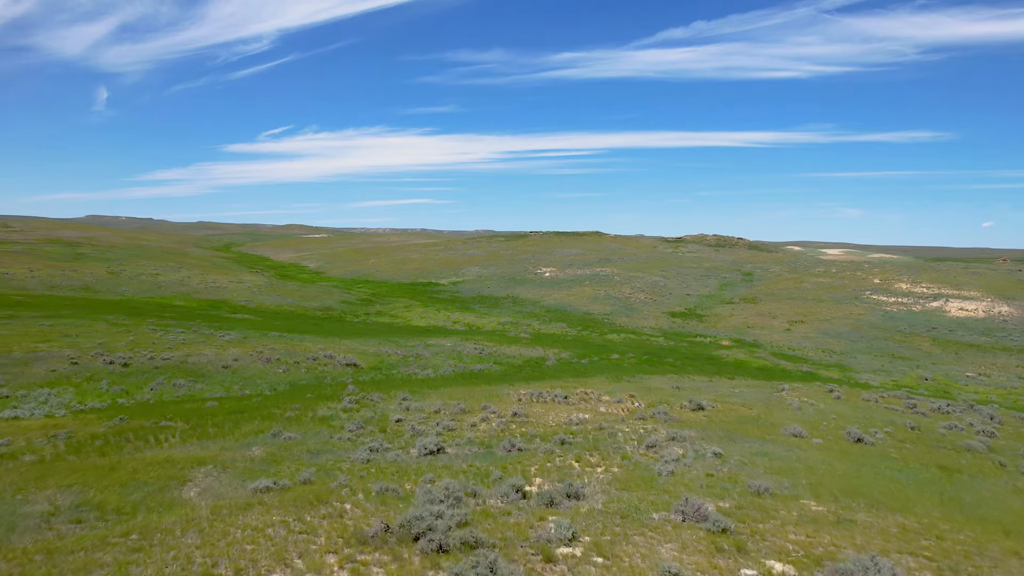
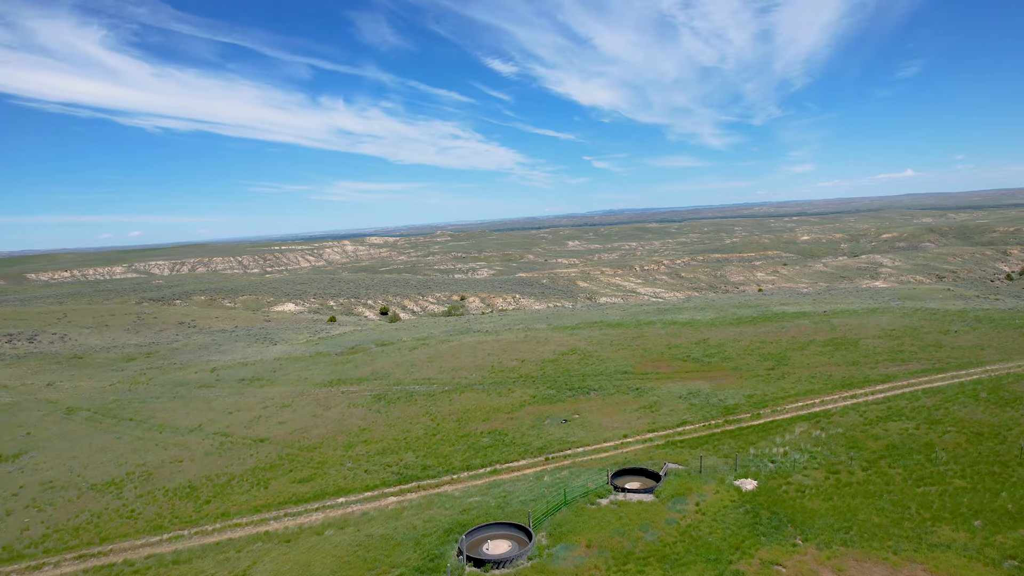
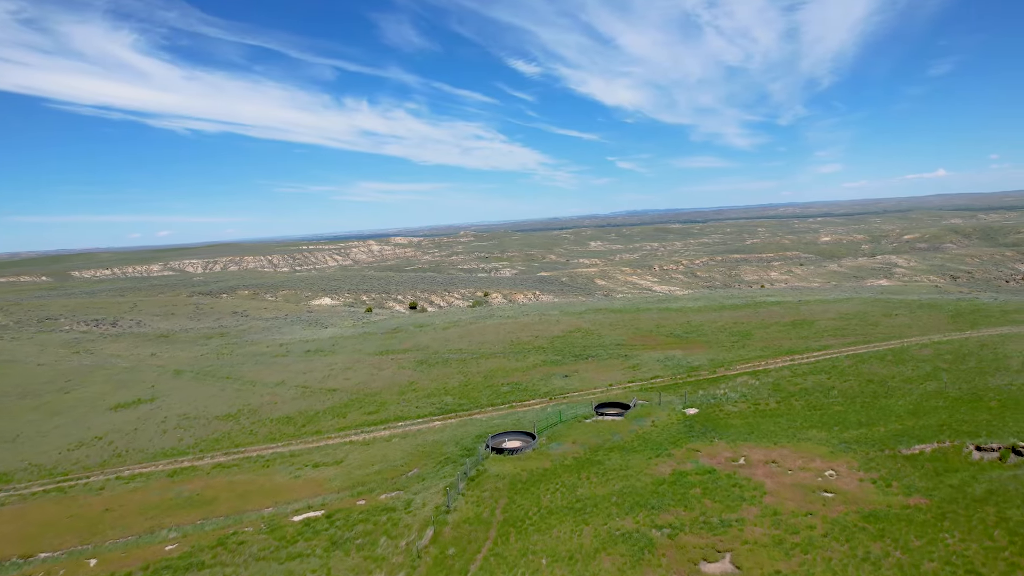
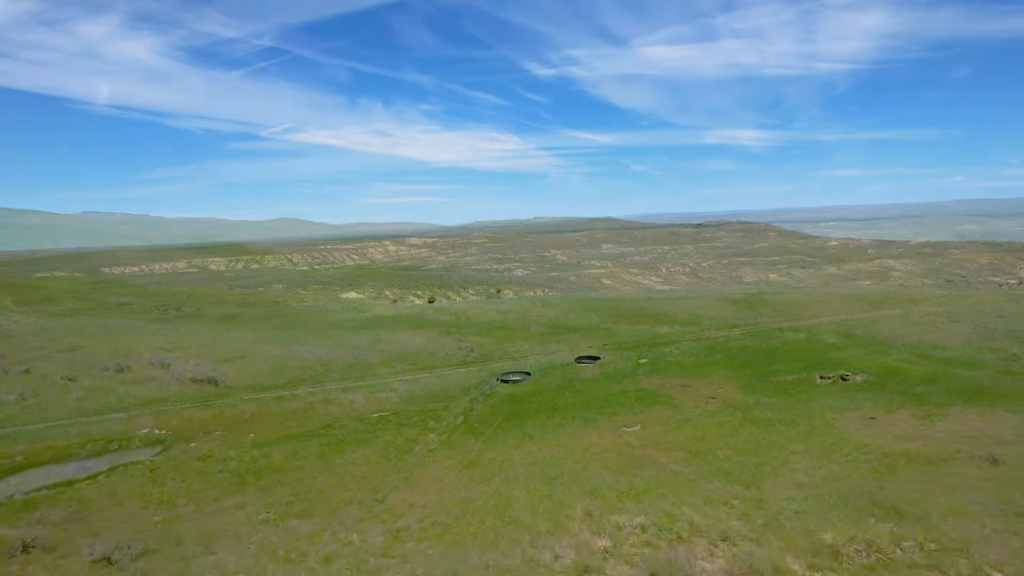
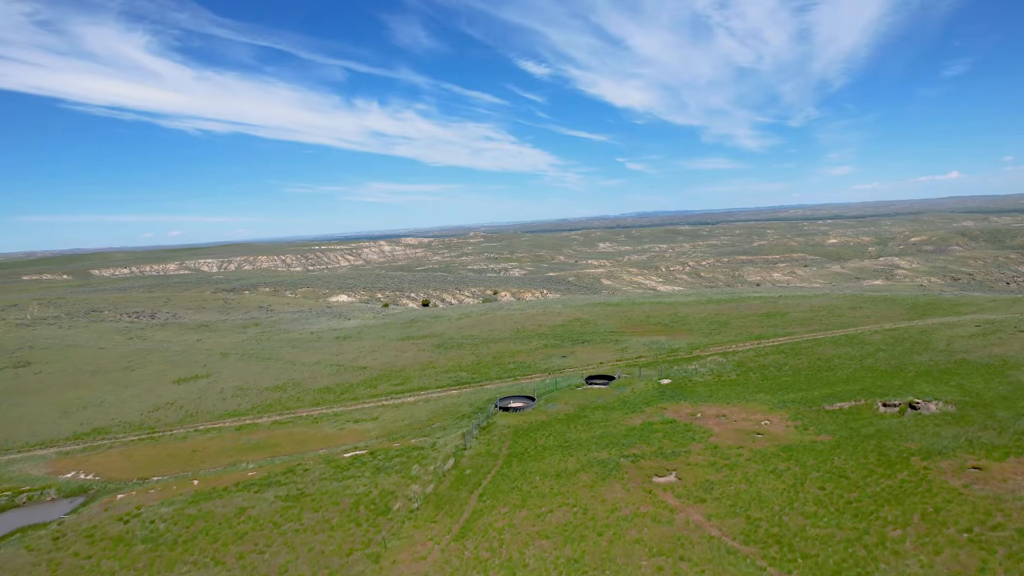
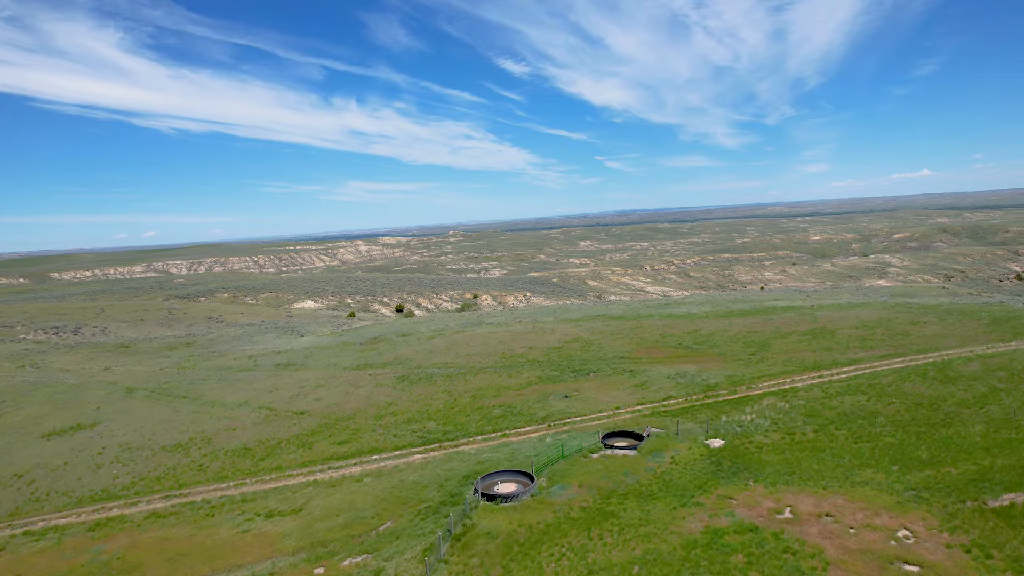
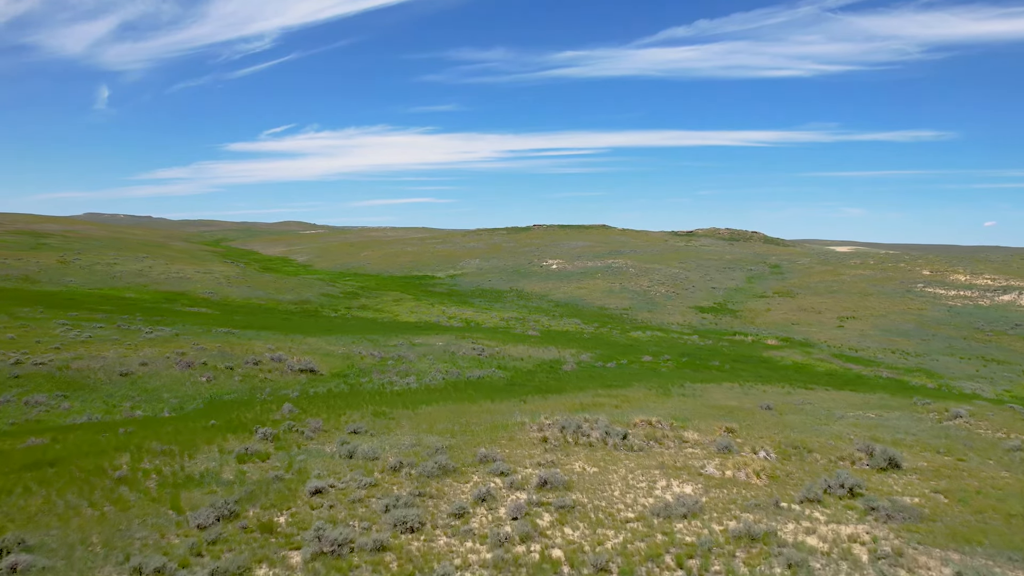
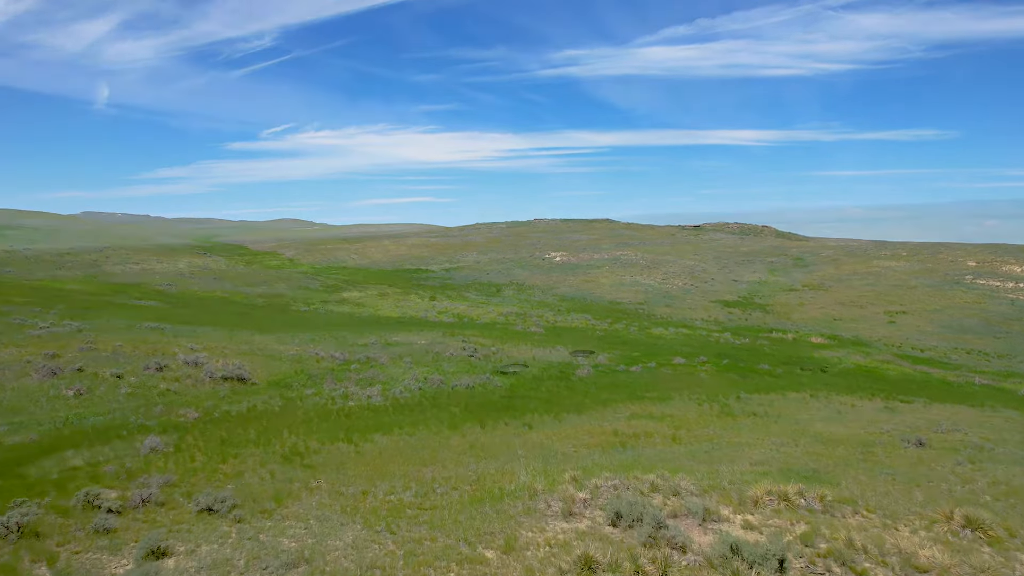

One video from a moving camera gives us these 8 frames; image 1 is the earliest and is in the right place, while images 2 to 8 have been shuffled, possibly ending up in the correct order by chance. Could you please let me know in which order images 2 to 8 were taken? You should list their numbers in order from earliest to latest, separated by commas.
7, 8, 4, 5, 3, 6, 2
